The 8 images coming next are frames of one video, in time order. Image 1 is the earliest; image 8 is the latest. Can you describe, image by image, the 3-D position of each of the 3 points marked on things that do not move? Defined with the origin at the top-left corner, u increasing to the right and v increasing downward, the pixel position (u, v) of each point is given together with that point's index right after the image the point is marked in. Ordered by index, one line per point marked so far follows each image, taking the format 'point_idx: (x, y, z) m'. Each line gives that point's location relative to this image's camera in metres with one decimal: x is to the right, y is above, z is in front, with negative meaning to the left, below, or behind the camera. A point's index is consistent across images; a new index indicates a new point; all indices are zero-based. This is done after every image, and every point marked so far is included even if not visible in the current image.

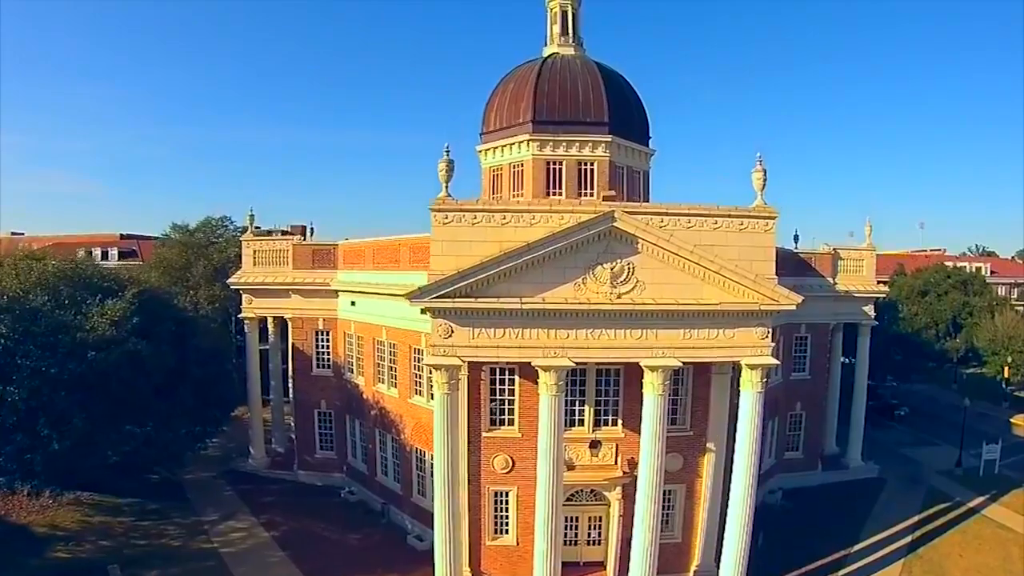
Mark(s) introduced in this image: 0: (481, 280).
0: (-0.8, +0.2, +16.5) m
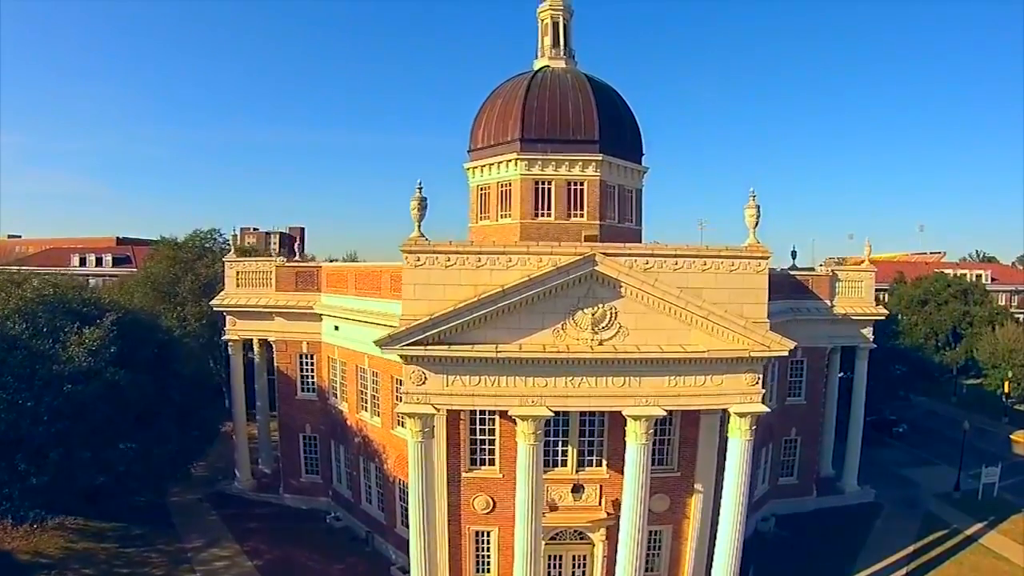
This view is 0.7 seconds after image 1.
0: (-1.4, -1.0, +15.9) m
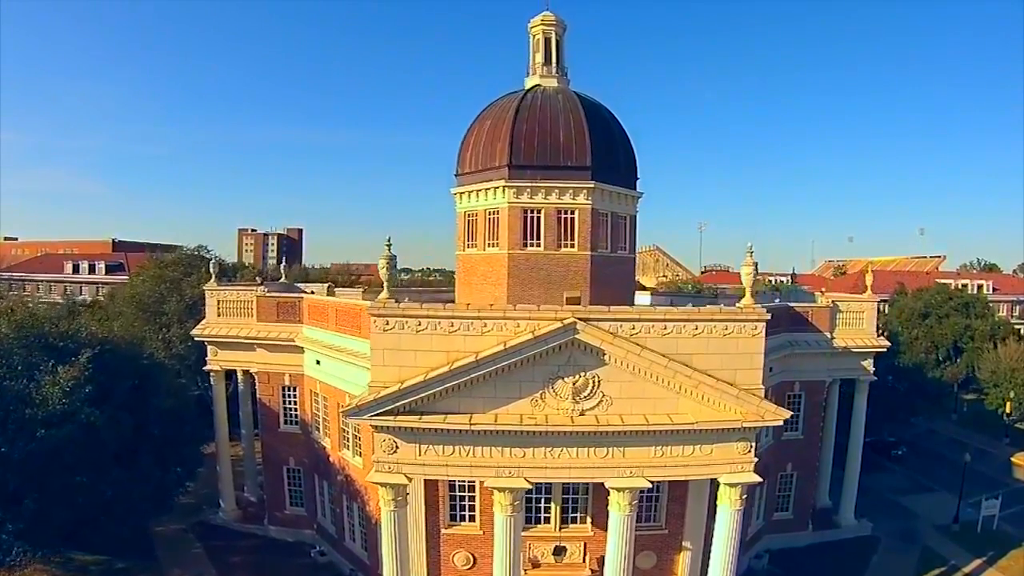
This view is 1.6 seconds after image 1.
0: (-2.0, -2.5, +15.1) m
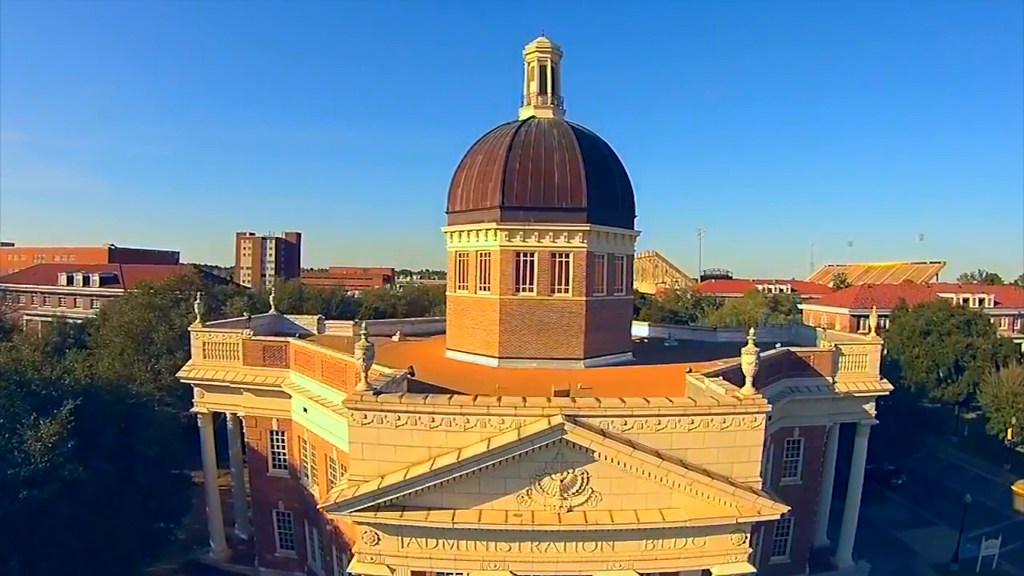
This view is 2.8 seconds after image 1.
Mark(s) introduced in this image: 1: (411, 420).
0: (-2.3, -4.5, +14.5) m
1: (-2.2, -2.9, +14.6) m
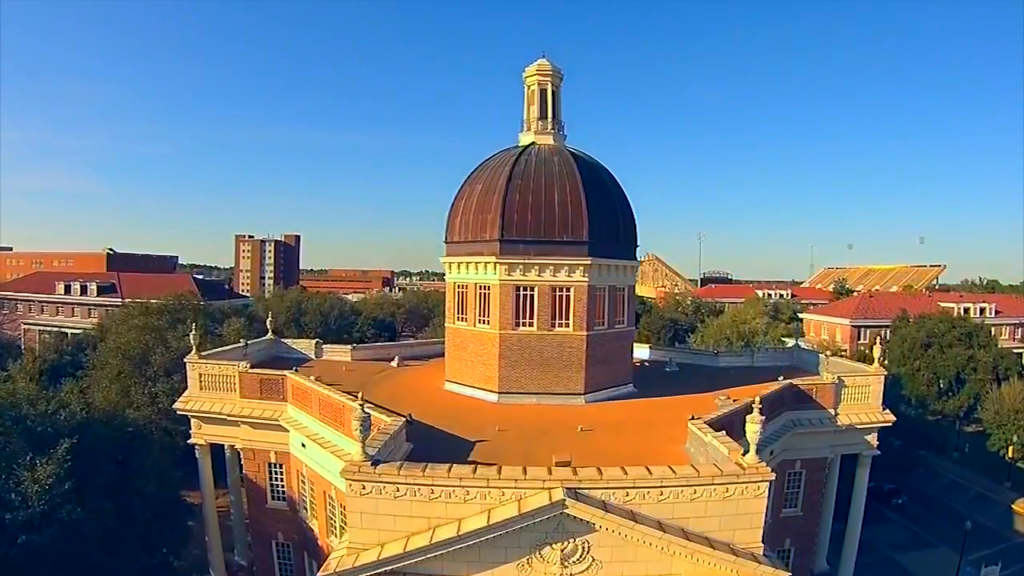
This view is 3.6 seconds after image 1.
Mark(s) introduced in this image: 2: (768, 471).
0: (-2.3, -6.1, +14.3) m
1: (-2.2, -4.4, +14.3) m
2: (+5.8, -4.1, +14.9) m
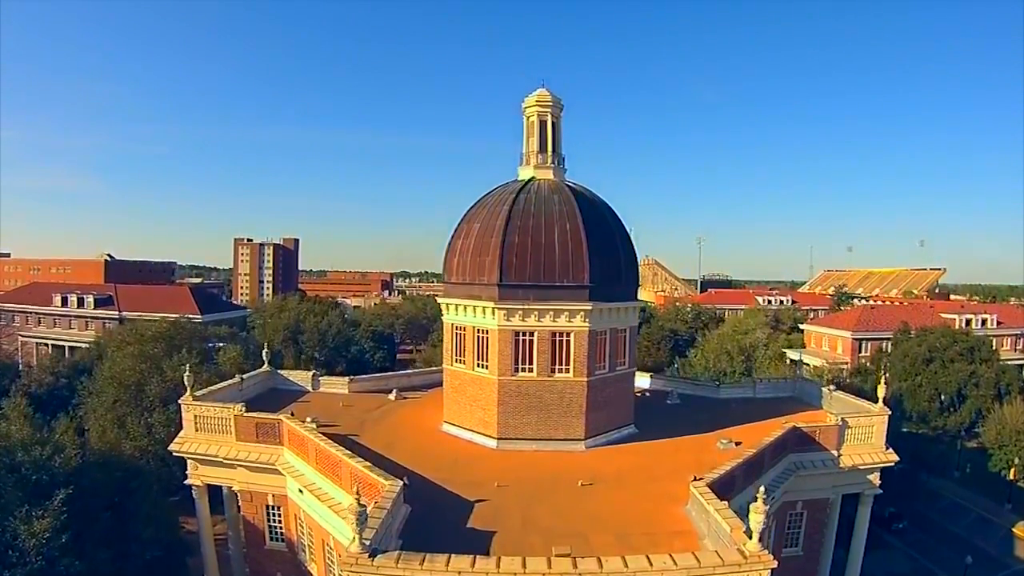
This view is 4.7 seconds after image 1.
0: (-2.3, -8.0, +14.1) m
1: (-2.2, -6.4, +14.1) m
2: (+5.7, -6.0, +14.6) m
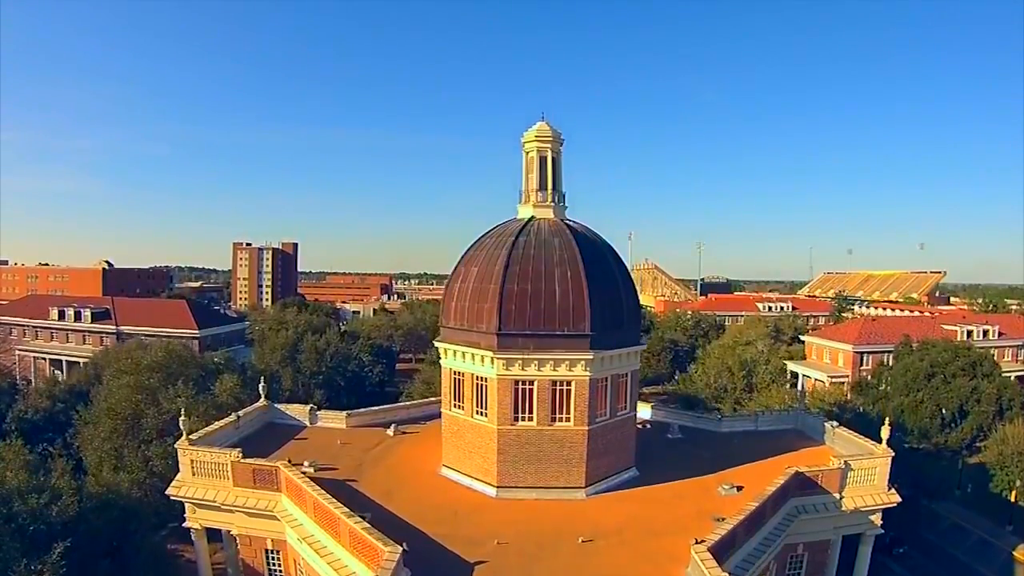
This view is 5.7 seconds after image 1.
0: (-2.3, -10.1, +14.0) m
1: (-2.2, -8.5, +13.9) m
2: (+5.7, -8.1, +14.4) m
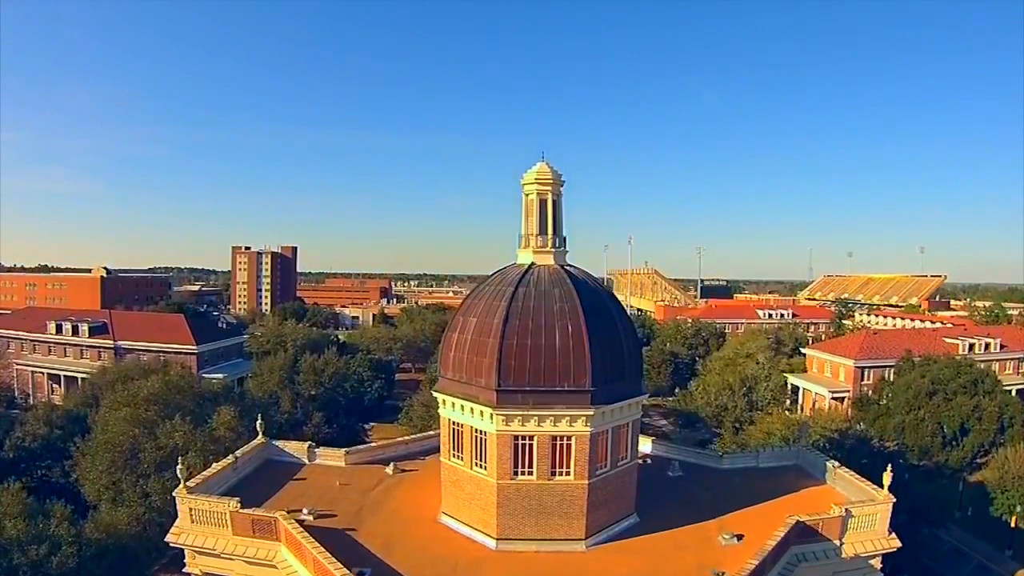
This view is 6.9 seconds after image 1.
0: (-2.3, -12.4, +14.0) m
1: (-2.2, -10.7, +13.9) m
2: (+5.7, -10.3, +14.4) m
